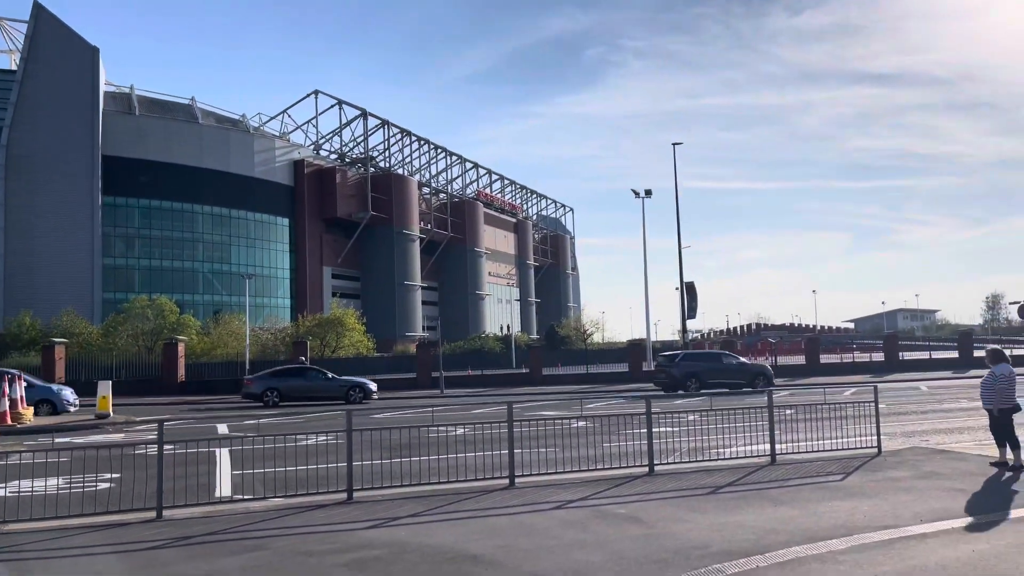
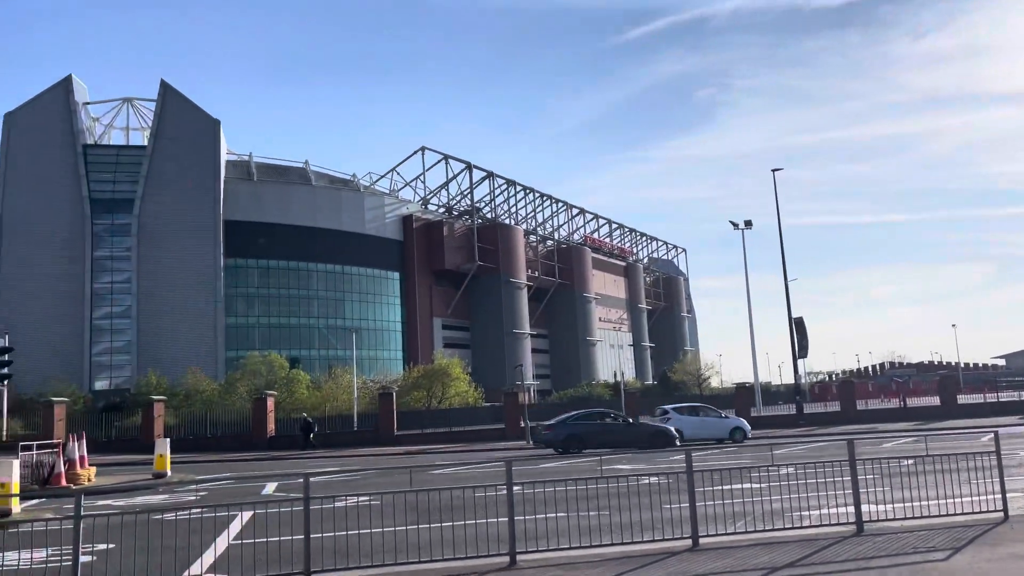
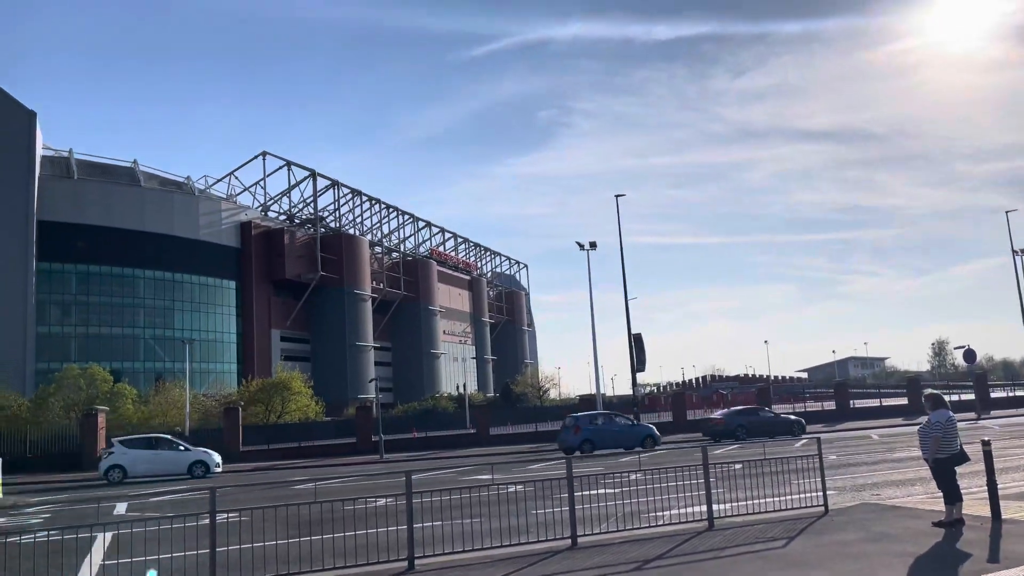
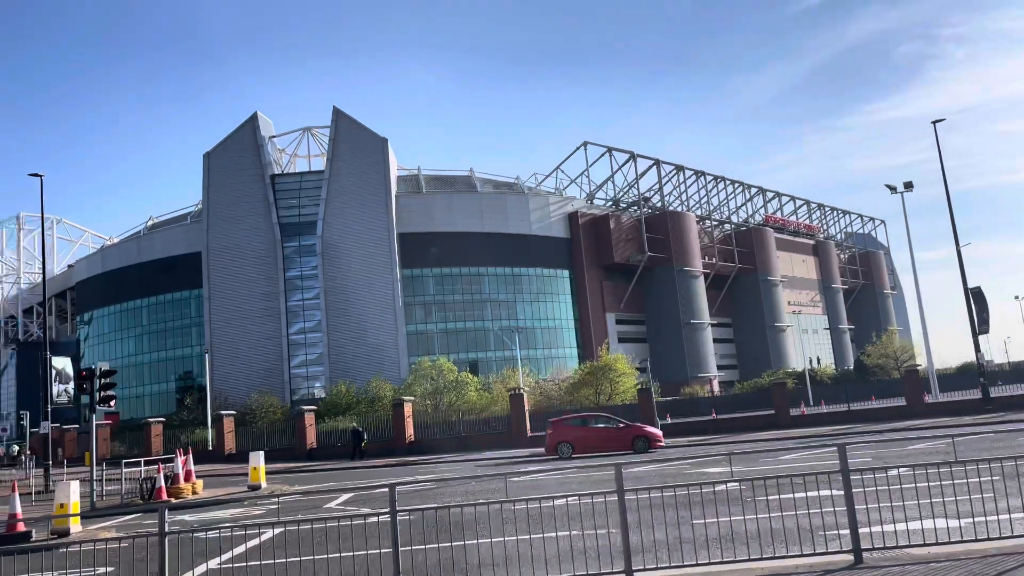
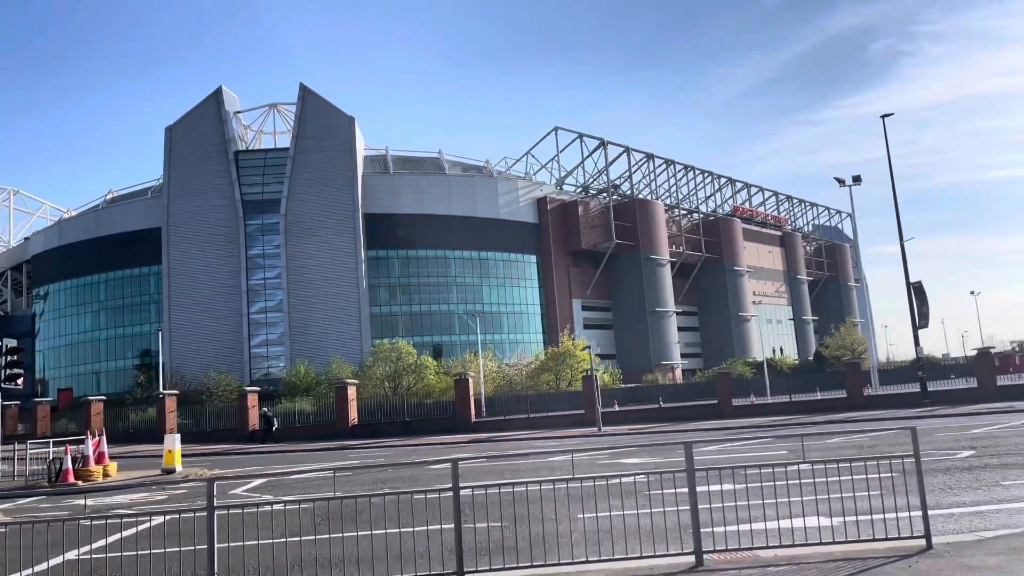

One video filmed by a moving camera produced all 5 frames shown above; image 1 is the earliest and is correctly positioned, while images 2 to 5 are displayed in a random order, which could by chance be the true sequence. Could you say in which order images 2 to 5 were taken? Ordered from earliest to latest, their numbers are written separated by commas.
3, 2, 4, 5
